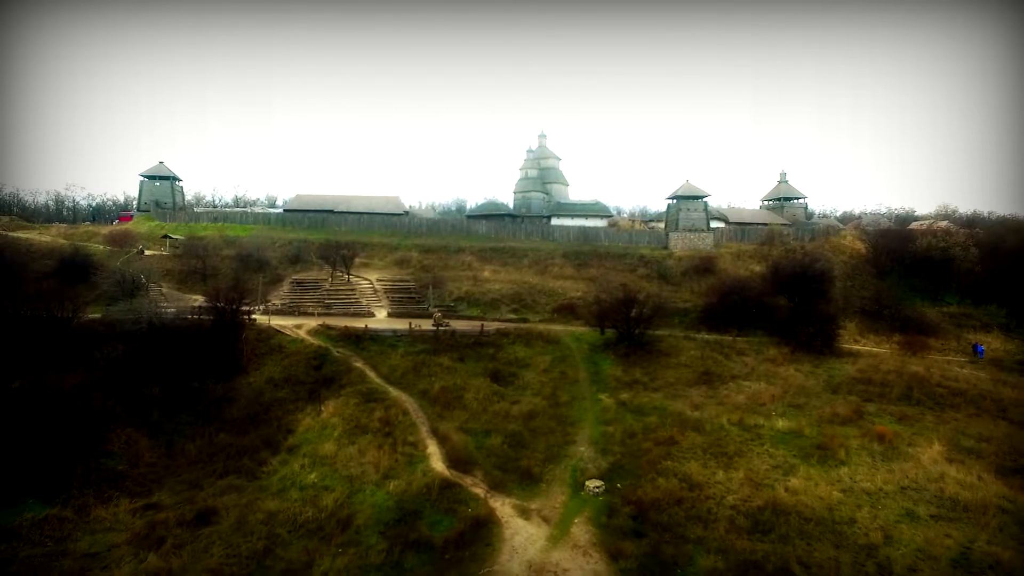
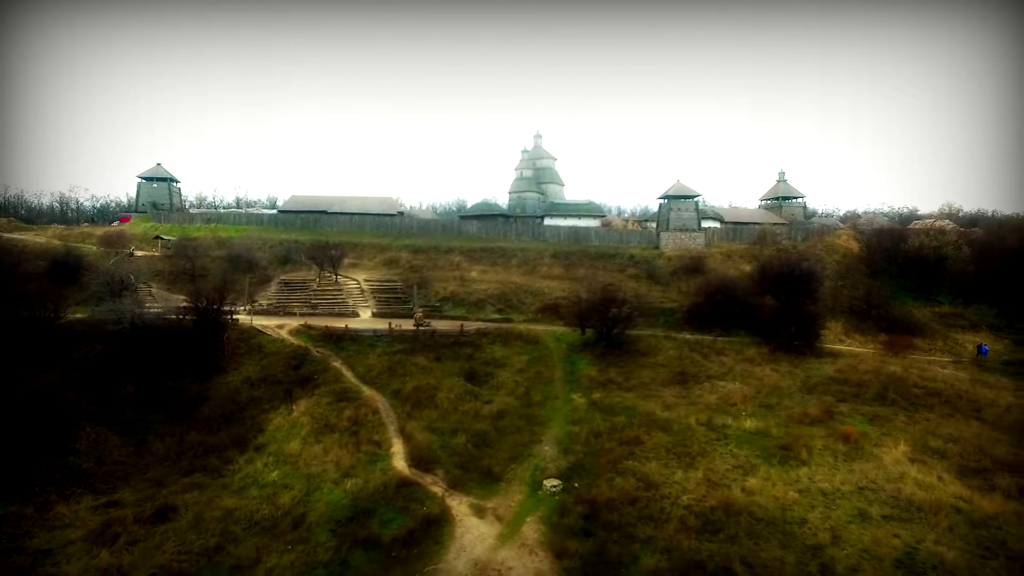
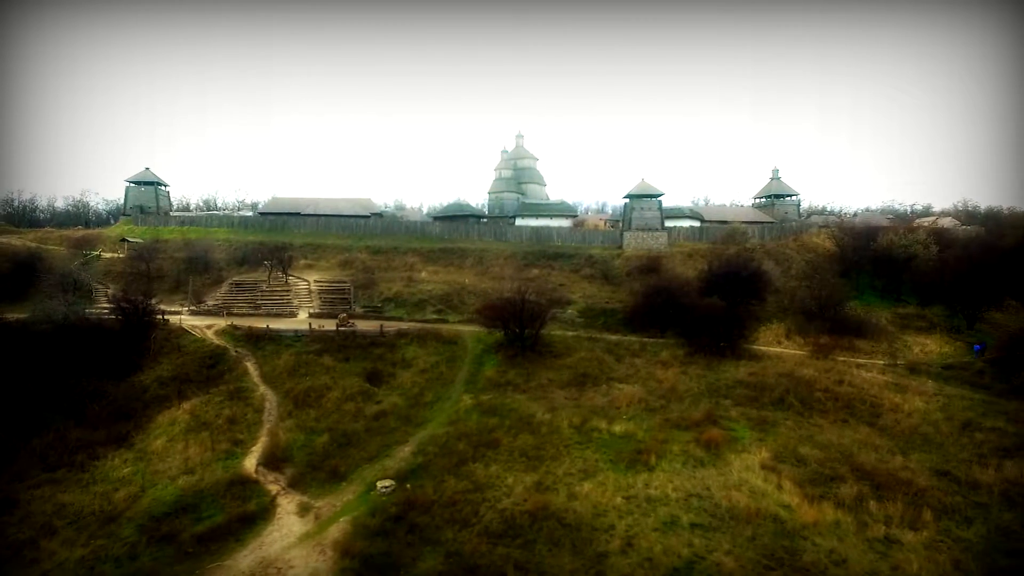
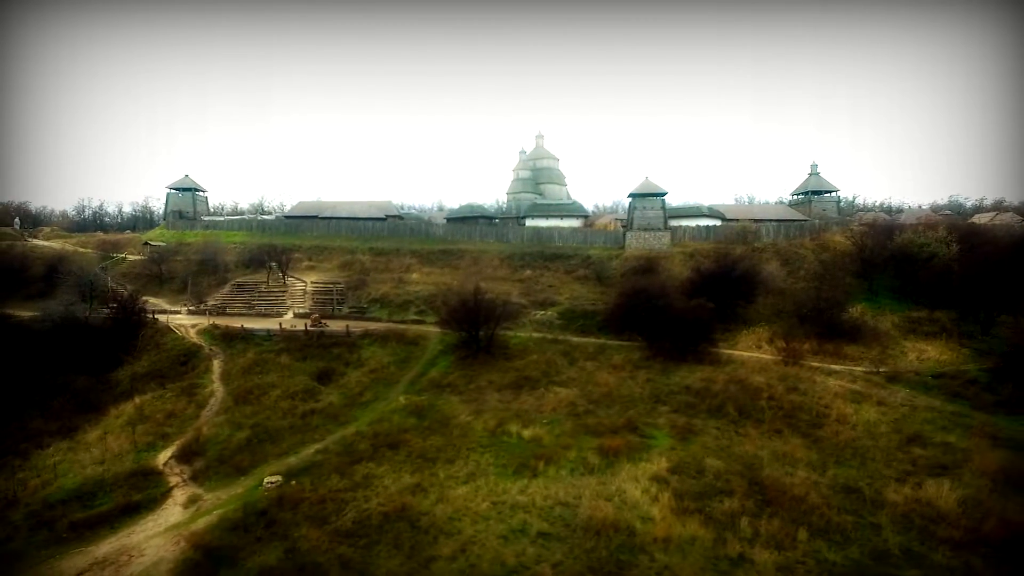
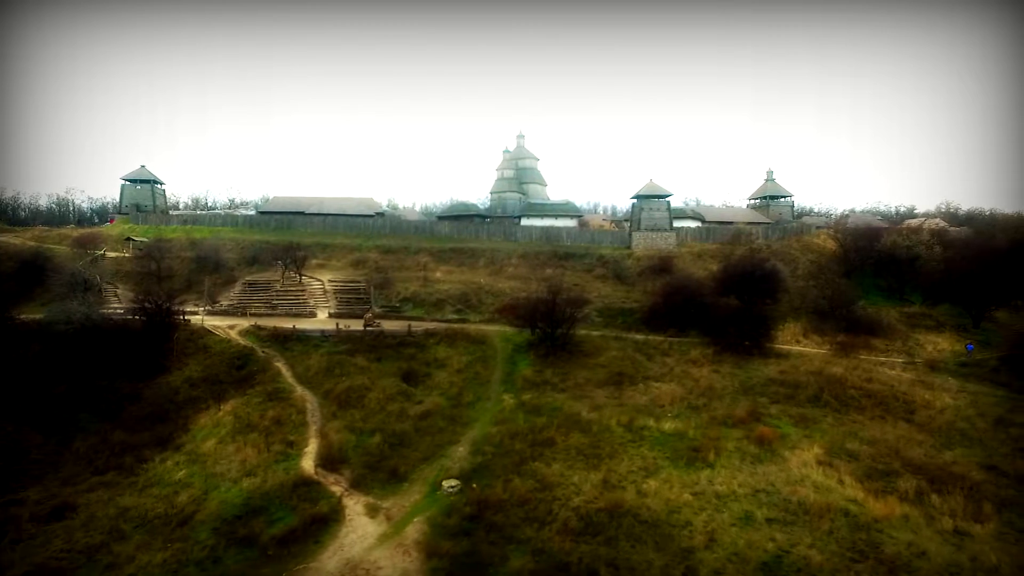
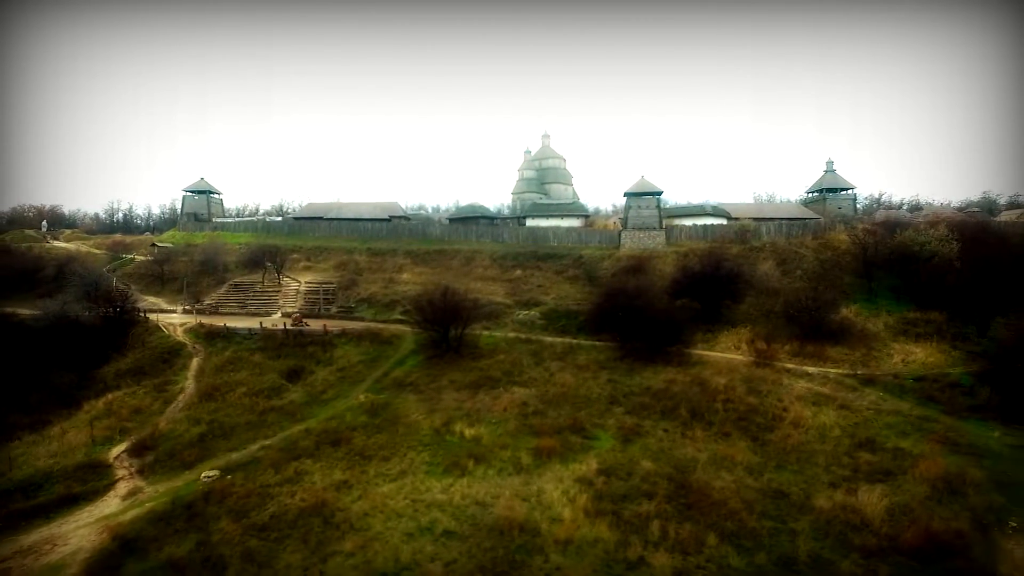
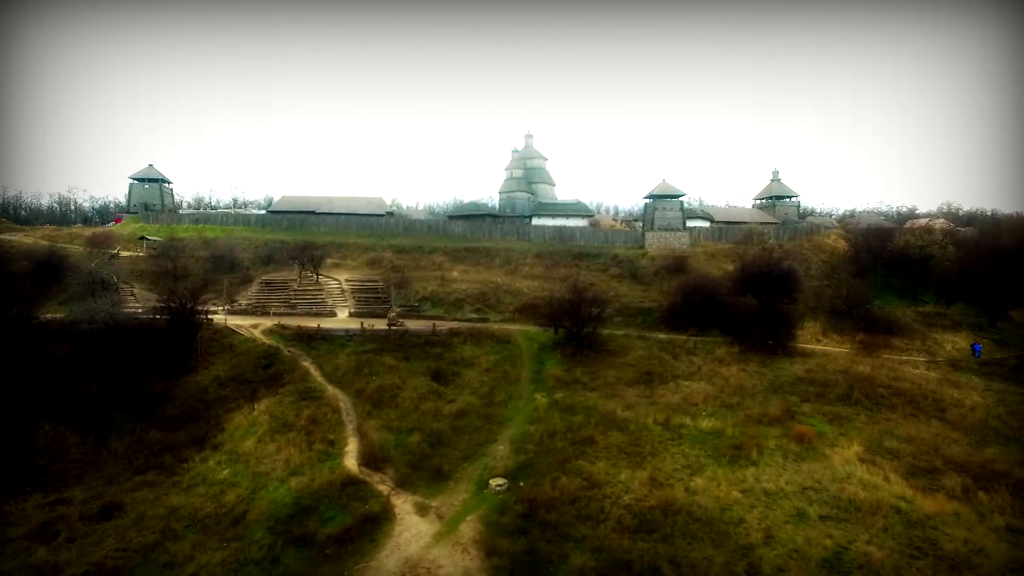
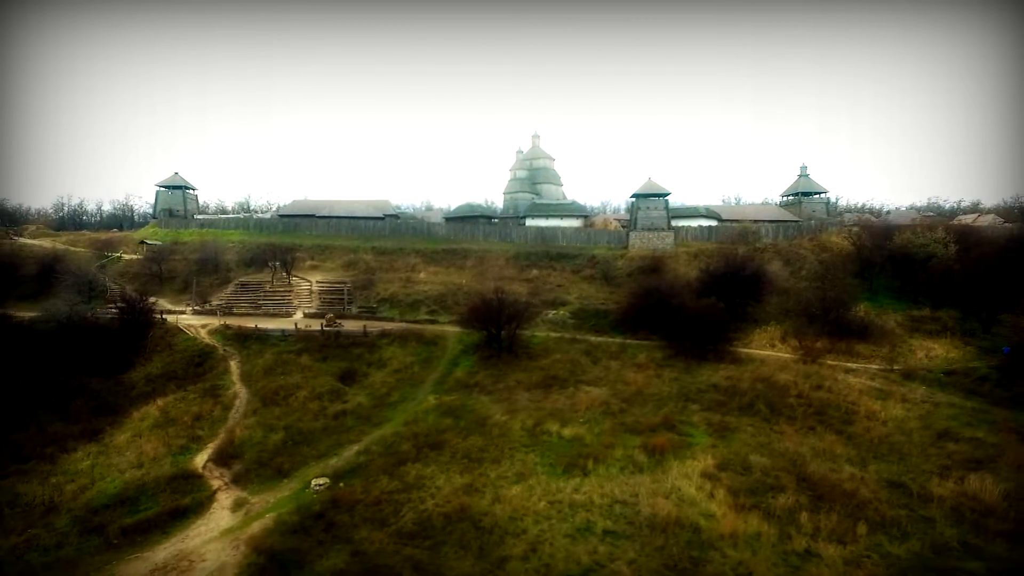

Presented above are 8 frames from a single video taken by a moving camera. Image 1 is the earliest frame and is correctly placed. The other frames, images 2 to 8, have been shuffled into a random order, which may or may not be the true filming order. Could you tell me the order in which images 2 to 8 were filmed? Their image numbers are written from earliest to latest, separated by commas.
2, 7, 5, 3, 8, 4, 6
